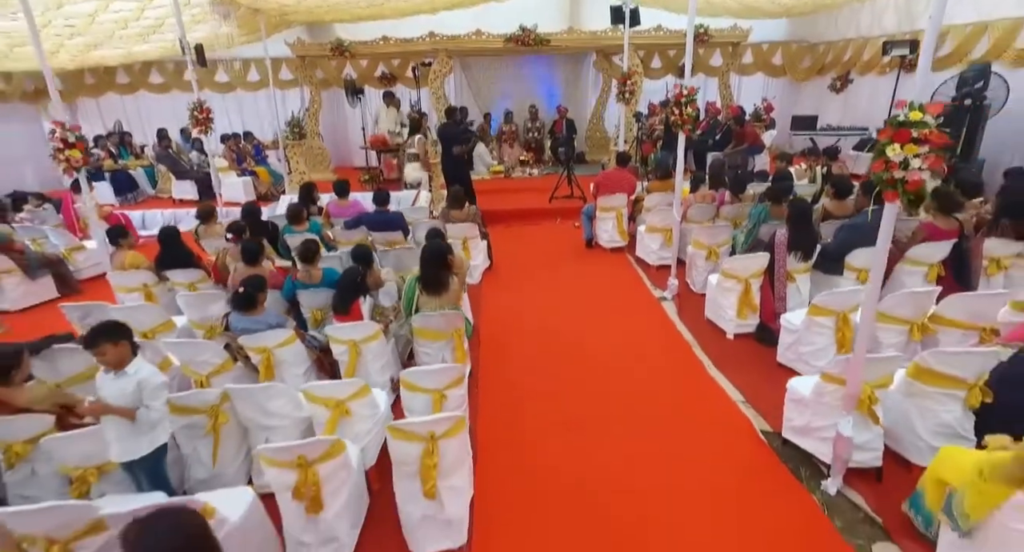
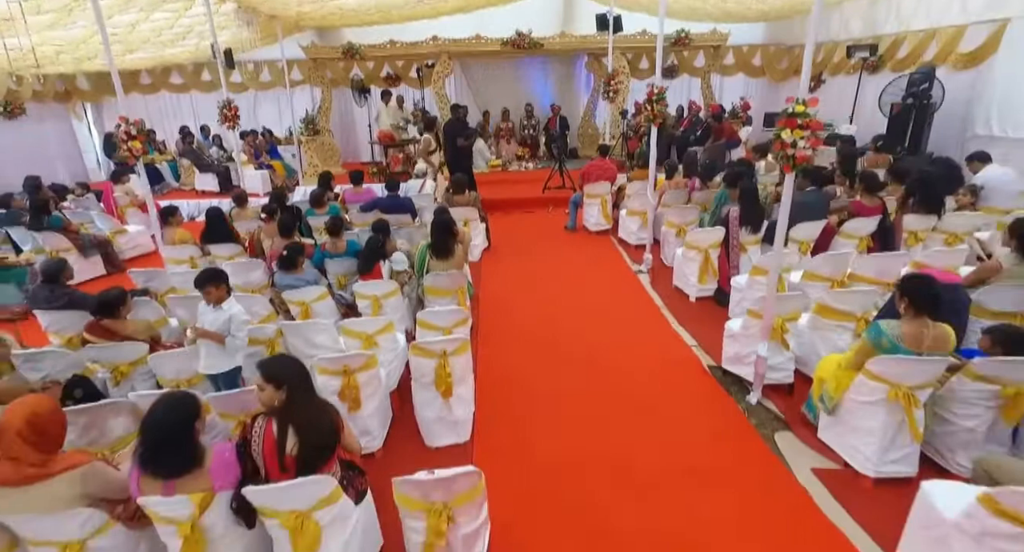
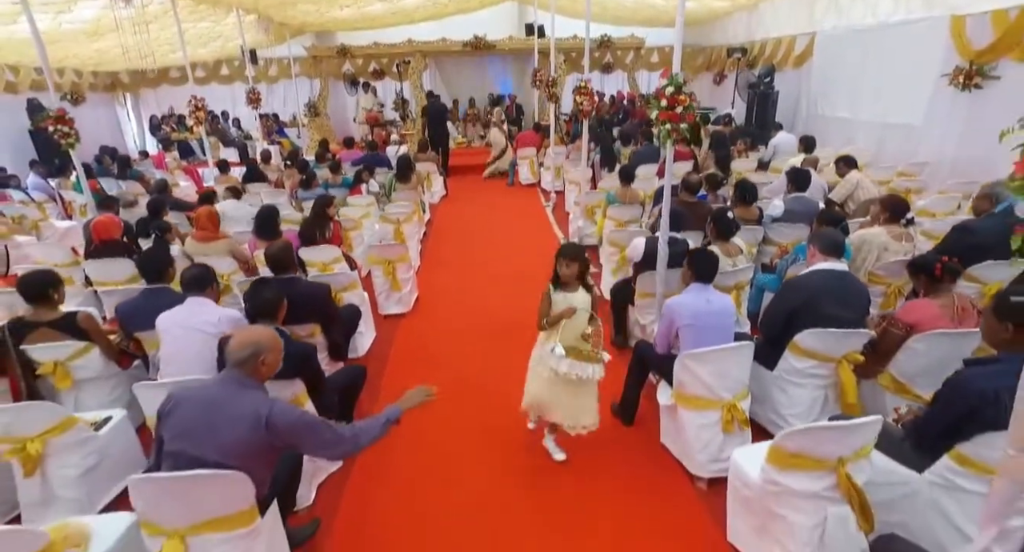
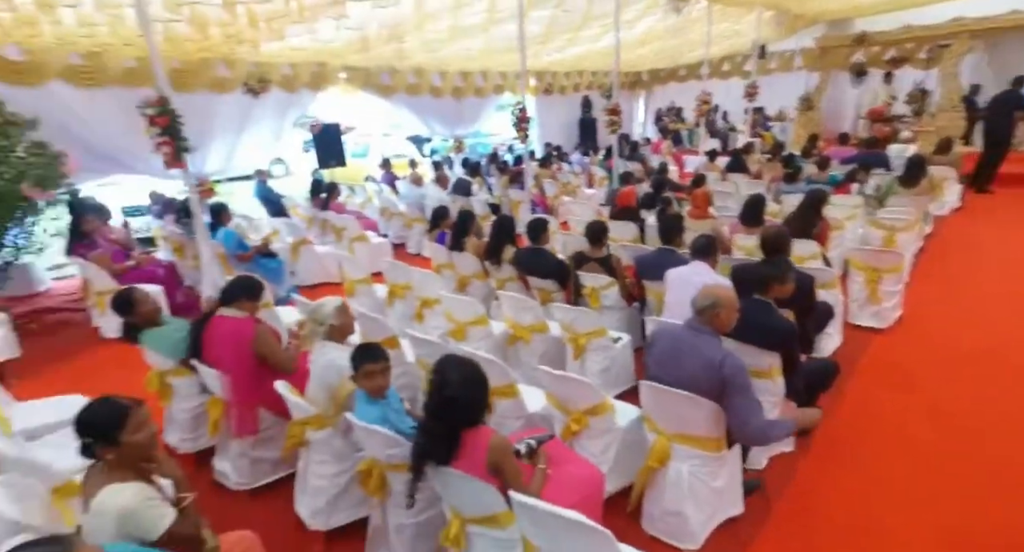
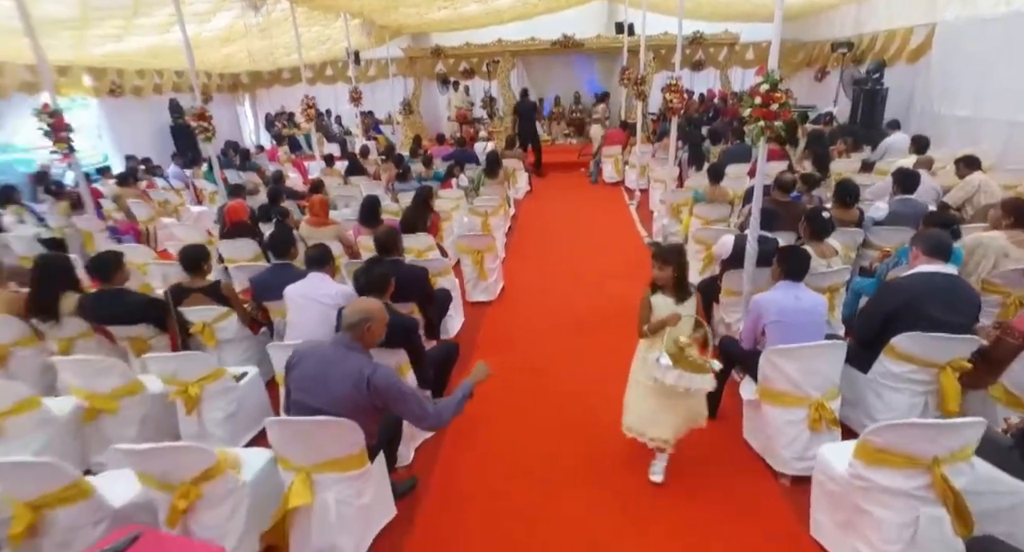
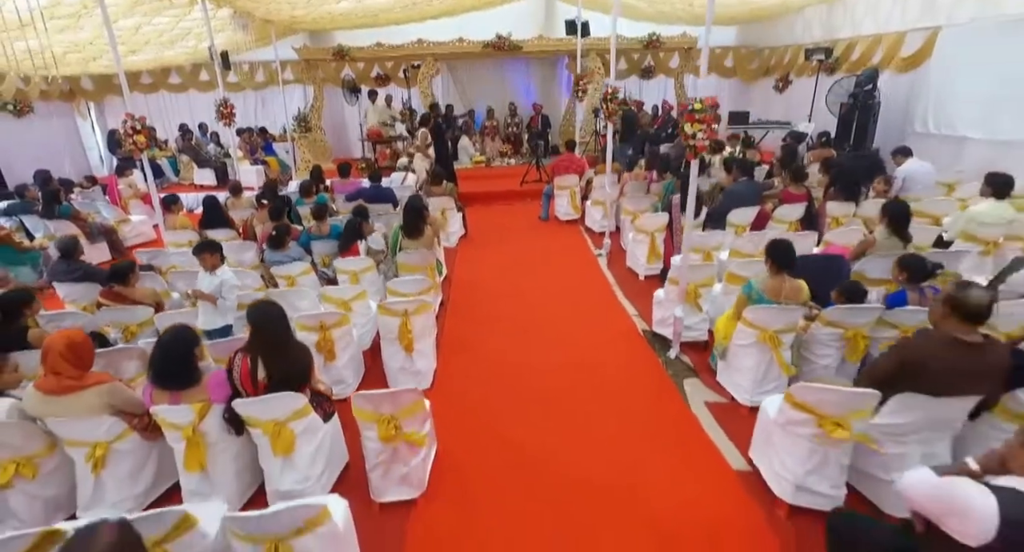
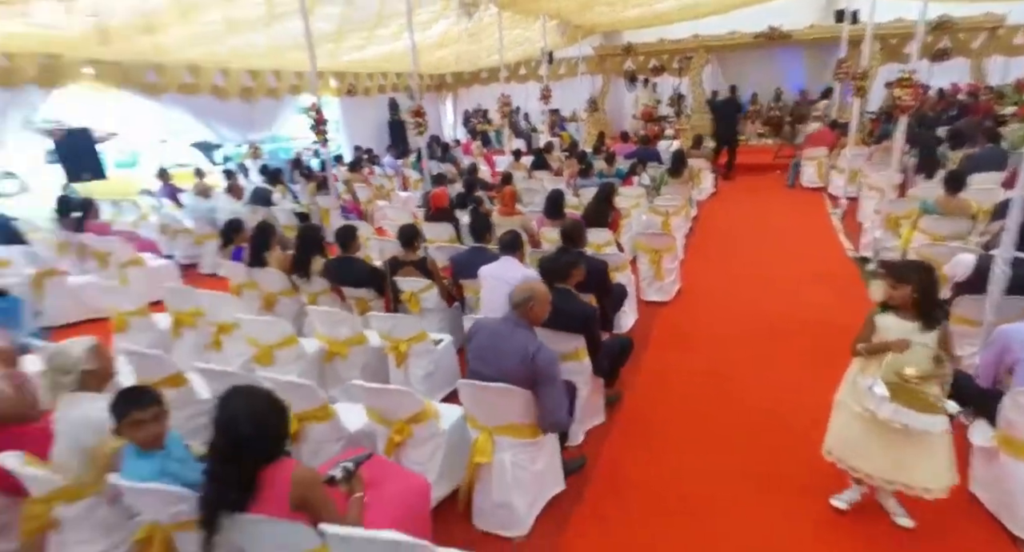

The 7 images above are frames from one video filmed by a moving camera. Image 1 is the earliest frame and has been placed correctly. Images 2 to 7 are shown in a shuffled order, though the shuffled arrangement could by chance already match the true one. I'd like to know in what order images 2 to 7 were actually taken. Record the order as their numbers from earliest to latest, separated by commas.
2, 6, 3, 5, 7, 4
